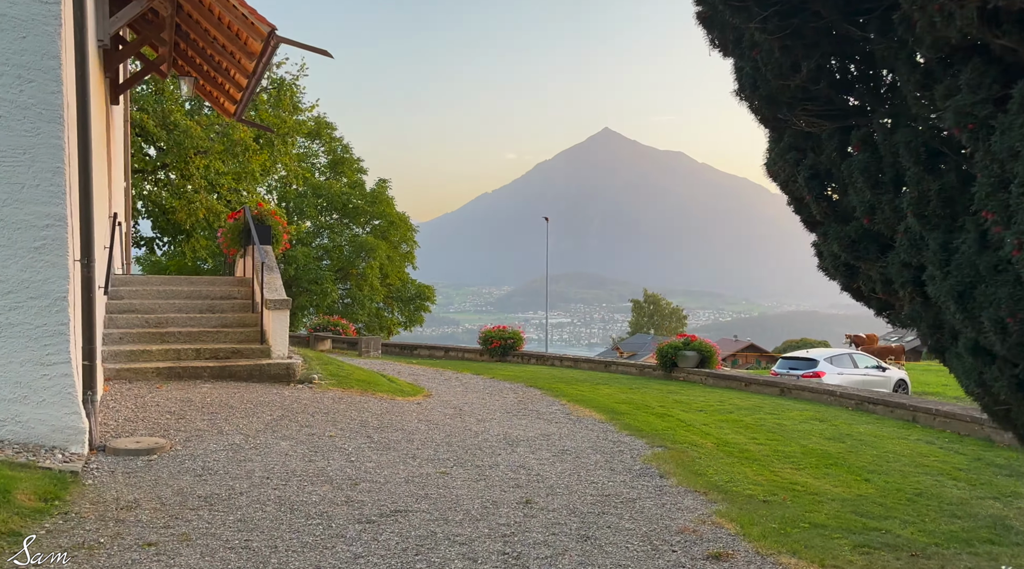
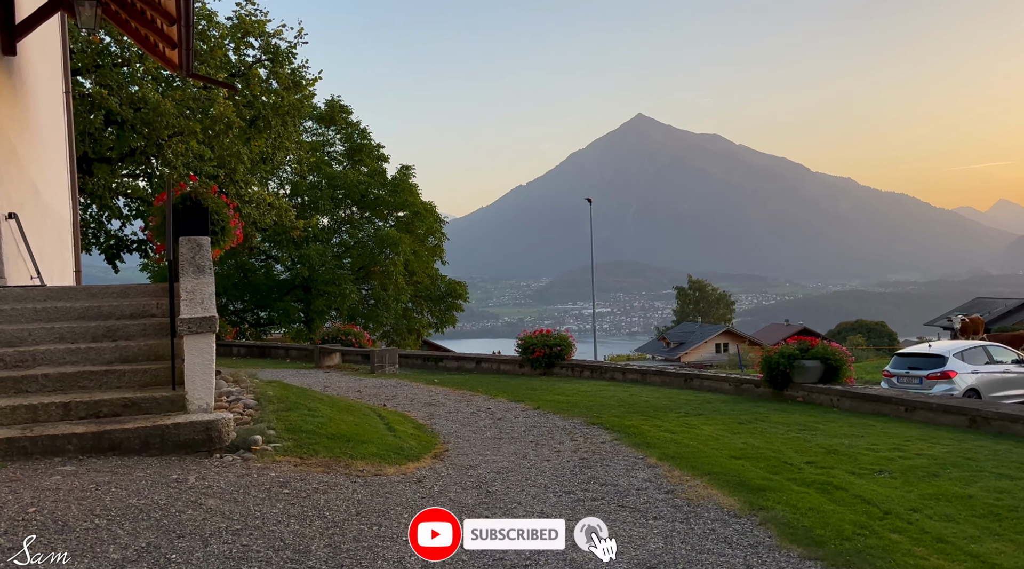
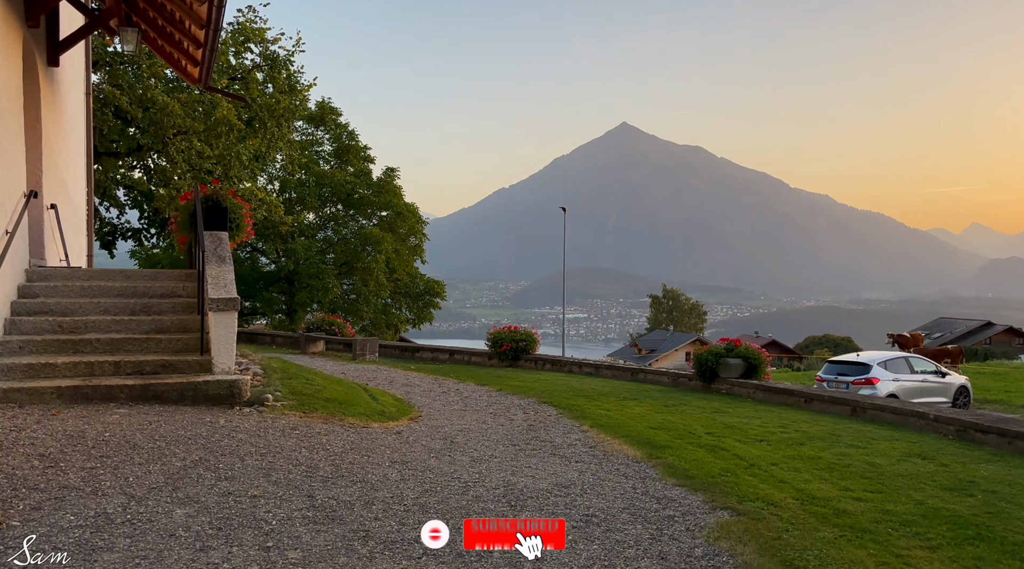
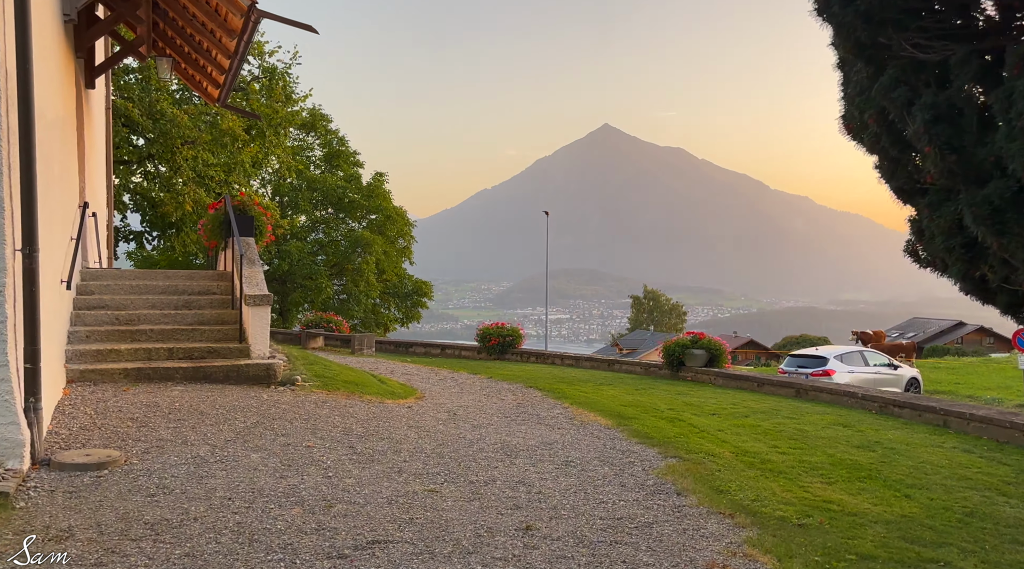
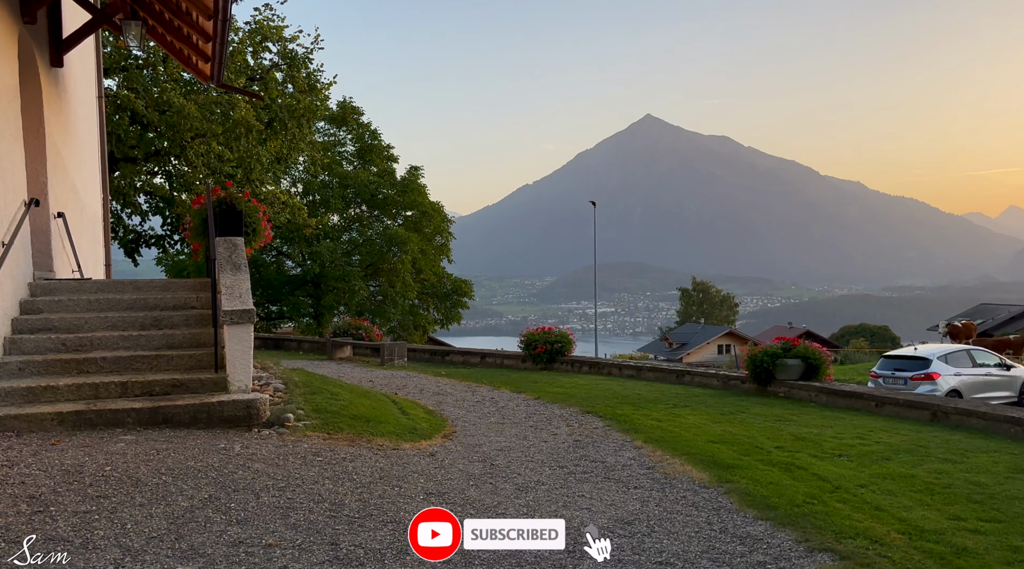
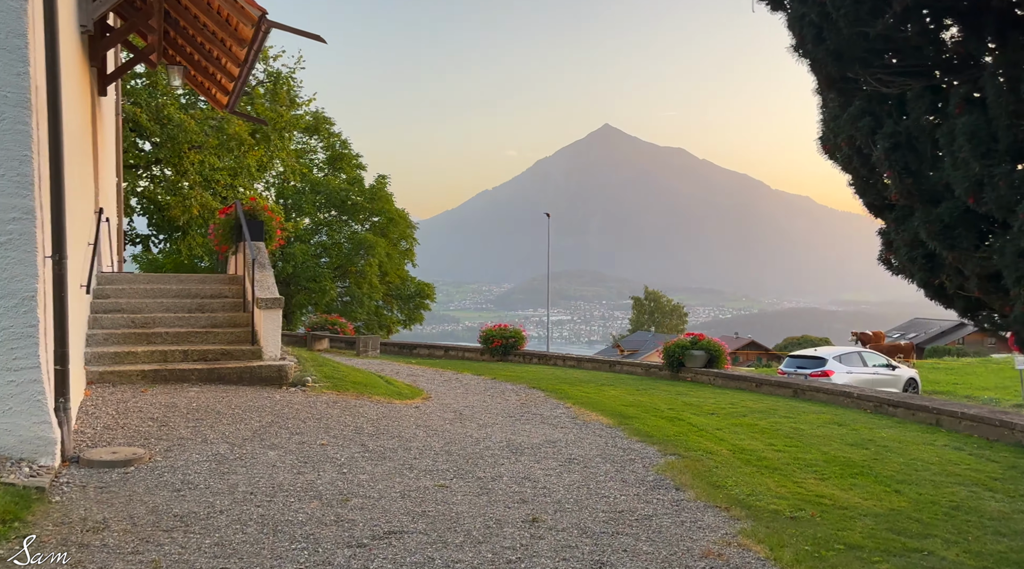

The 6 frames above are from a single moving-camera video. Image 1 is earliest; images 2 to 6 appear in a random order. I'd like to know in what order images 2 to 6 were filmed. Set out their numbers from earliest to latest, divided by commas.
6, 4, 3, 5, 2
